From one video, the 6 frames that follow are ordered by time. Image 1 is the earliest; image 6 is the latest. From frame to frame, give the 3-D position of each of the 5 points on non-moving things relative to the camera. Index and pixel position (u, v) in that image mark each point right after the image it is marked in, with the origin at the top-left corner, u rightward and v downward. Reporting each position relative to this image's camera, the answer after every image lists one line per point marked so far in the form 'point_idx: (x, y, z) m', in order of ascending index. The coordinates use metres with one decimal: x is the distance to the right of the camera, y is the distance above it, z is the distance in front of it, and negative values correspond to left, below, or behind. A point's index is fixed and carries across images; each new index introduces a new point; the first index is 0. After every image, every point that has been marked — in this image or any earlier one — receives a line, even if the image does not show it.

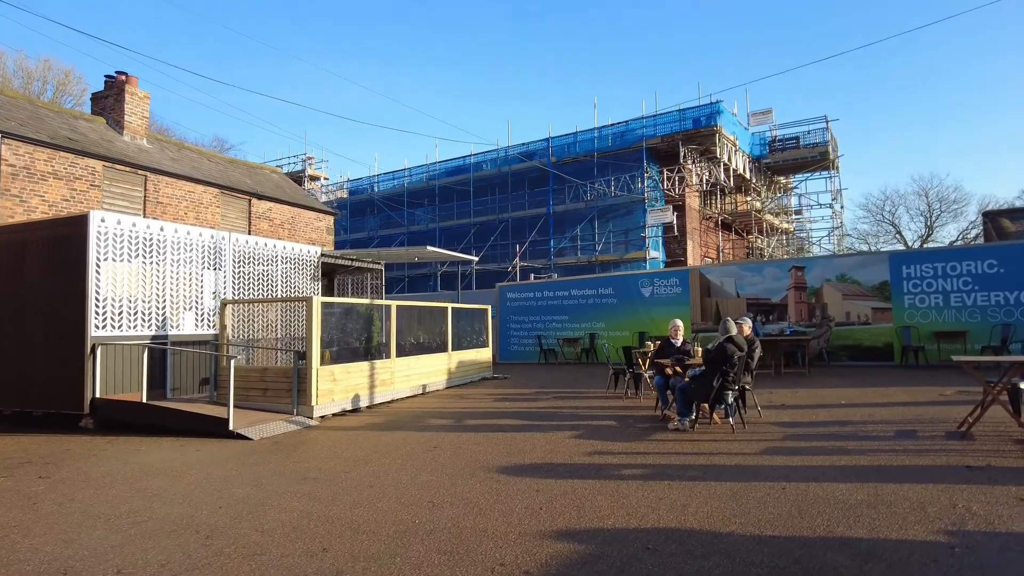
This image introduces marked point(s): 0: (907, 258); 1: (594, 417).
0: (+9.4, +0.7, +14.8) m
1: (+1.2, -1.9, +9.3) m
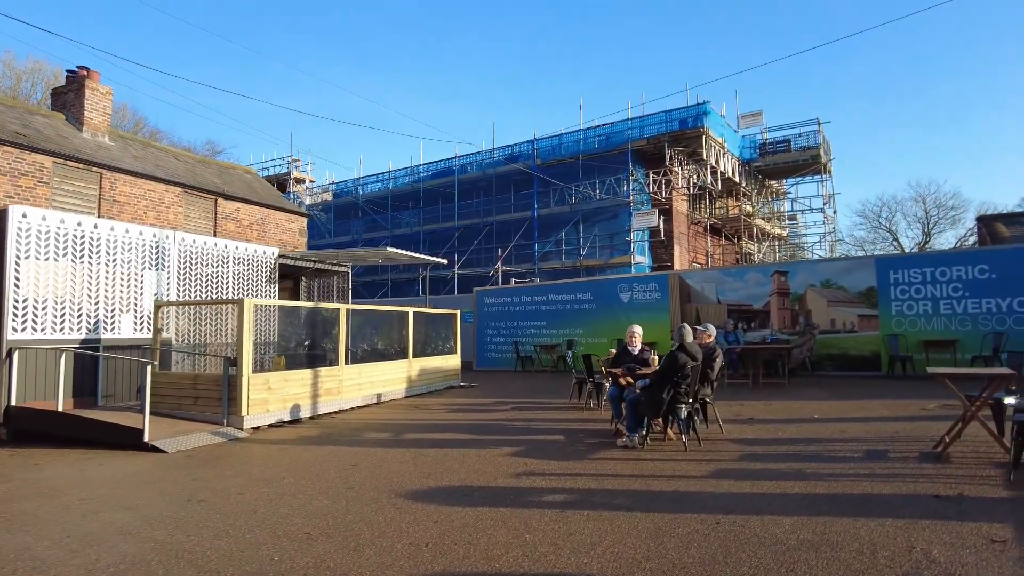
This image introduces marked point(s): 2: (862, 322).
0: (+8.6, +0.6, +14.0) m
1: (+0.4, -2.0, +8.5) m
2: (+8.0, -0.8, +14.2) m
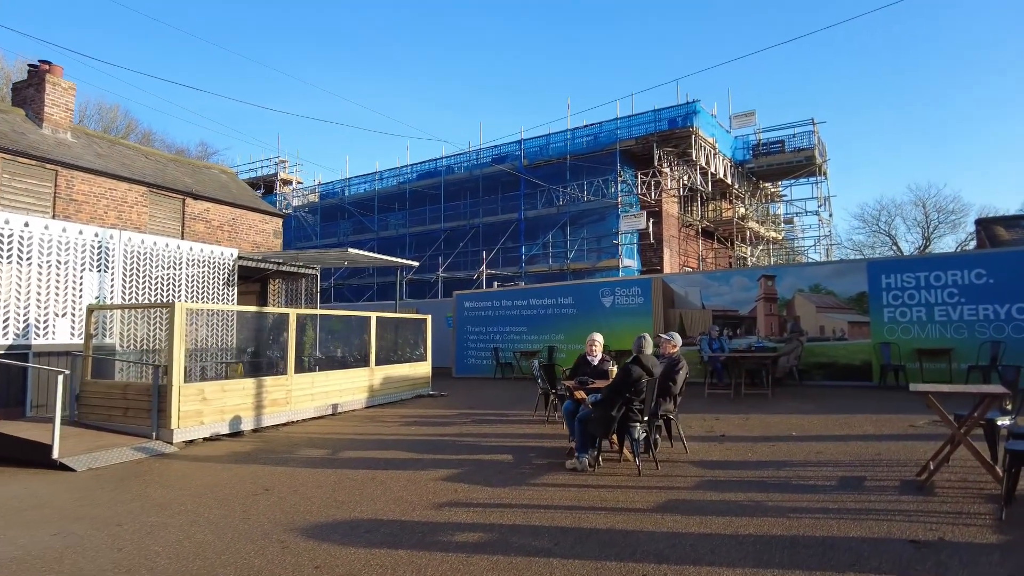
0: (+8.0, +0.5, +13.3) m
1: (-0.2, -2.0, +7.8) m
2: (+7.4, -0.9, +13.5) m
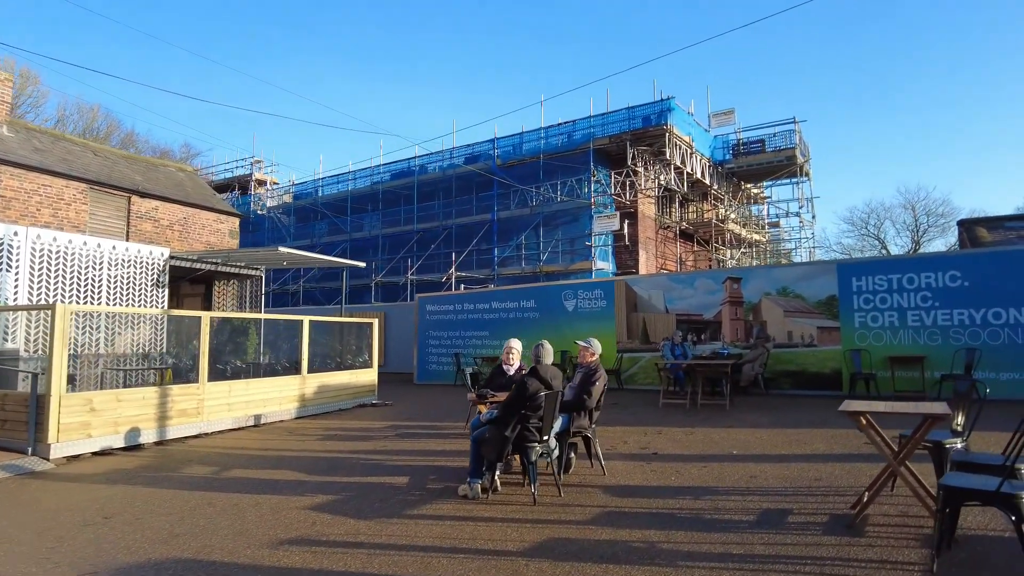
0: (+6.9, +0.4, +12.5) m
1: (-1.3, -2.0, +6.9) m
2: (+6.3, -1.0, +12.6) m
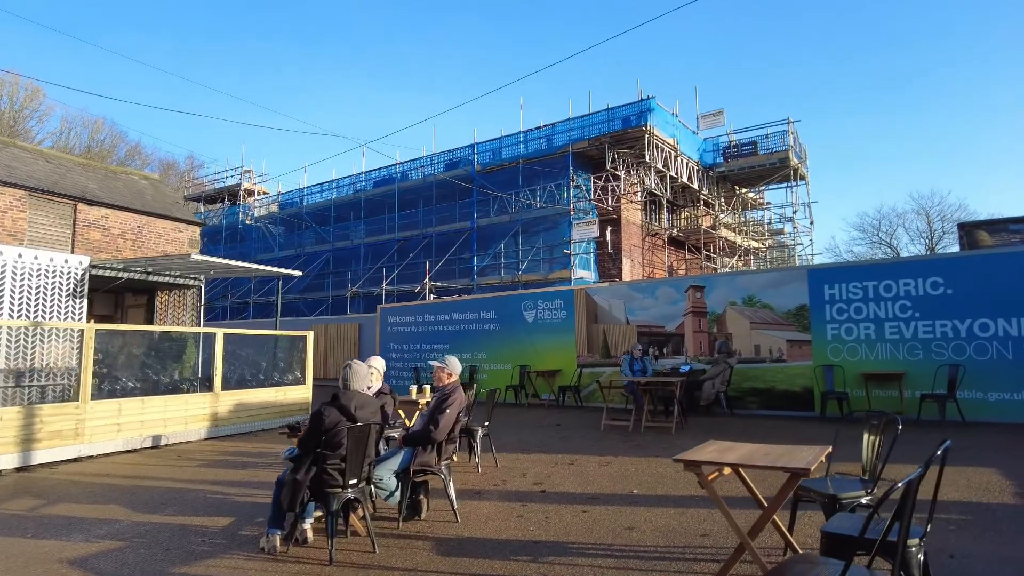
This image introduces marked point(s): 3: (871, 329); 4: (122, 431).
0: (+5.7, +0.3, +11.2) m
1: (-2.6, -2.1, +5.9) m
2: (+5.1, -1.1, +11.4) m
3: (+6.2, -0.7, +10.7) m
4: (-5.8, -2.2, +9.3) m
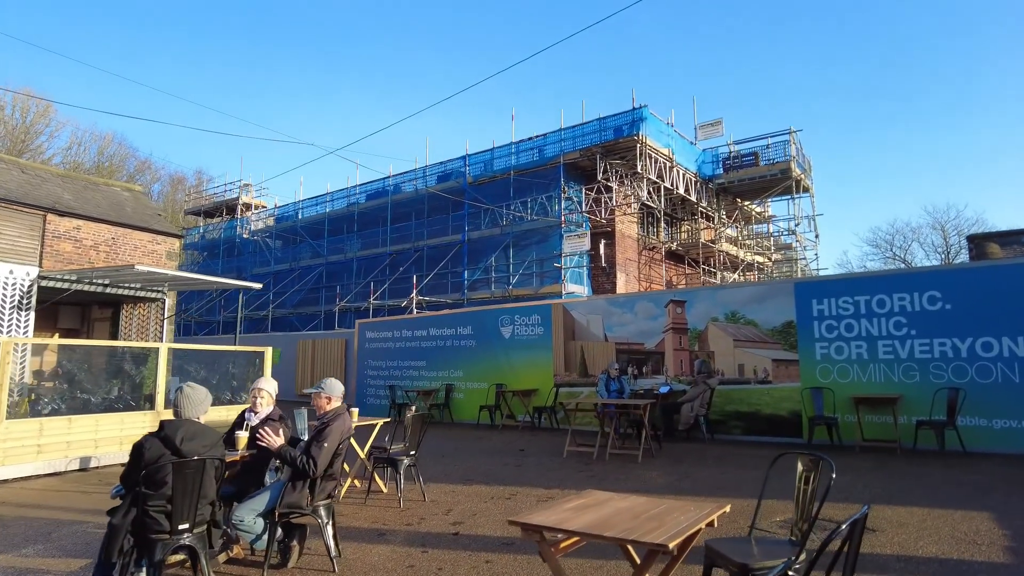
0: (+5.1, 0.0, +10.4) m
1: (-3.4, -2.2, +5.2) m
2: (+4.5, -1.4, +10.5) m
3: (+5.5, -0.9, +9.8) m
4: (-6.5, -2.3, +8.7) m
